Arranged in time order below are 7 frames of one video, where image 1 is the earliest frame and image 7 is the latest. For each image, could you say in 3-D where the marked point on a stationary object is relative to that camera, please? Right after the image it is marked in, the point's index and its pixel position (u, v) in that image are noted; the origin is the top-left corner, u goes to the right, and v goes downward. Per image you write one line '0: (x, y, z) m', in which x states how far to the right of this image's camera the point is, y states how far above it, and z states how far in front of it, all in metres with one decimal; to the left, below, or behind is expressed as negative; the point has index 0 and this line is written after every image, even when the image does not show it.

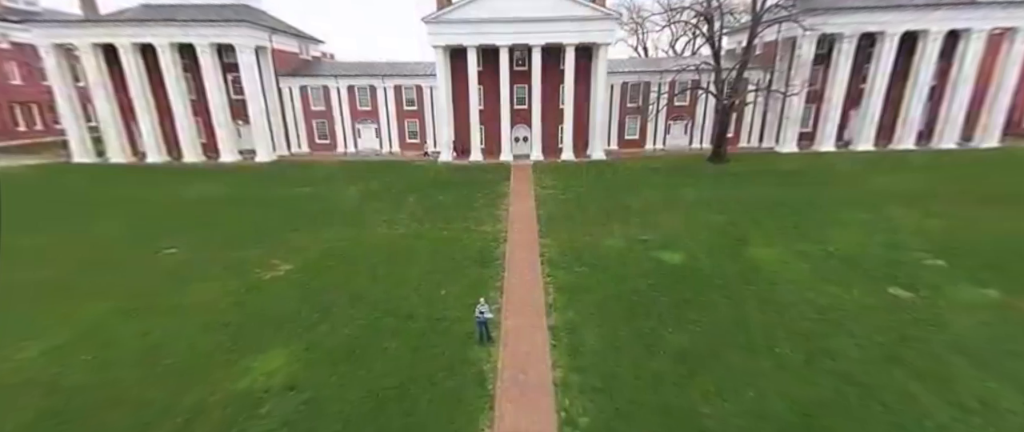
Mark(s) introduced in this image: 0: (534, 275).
0: (+0.8, -2.1, +13.4) m
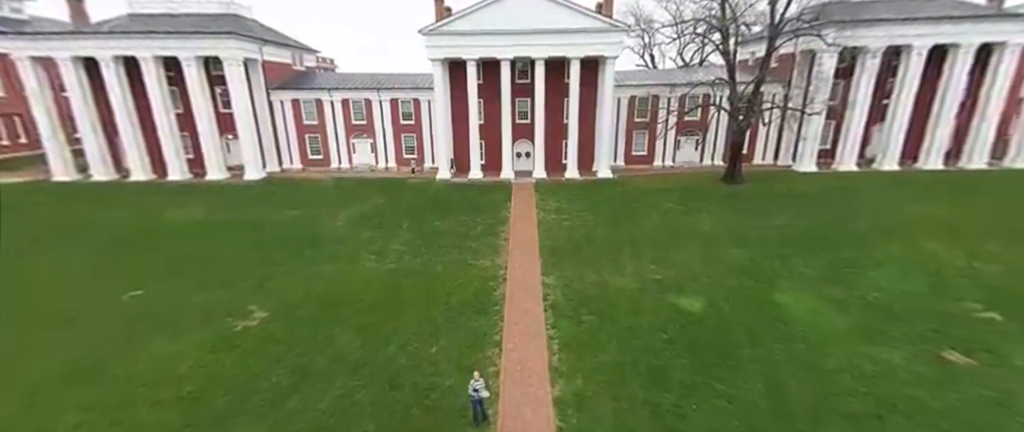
0: (+0.8, -3.5, +11.9) m
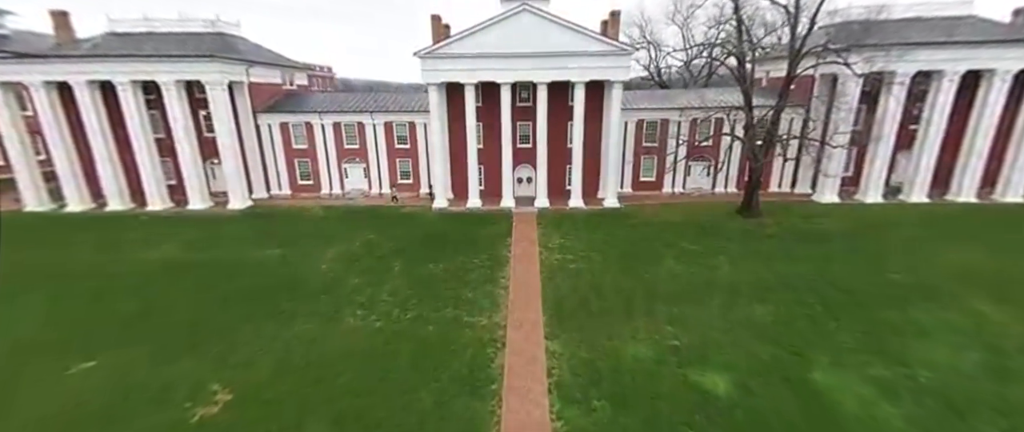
0: (+0.7, -5.4, +10.3) m
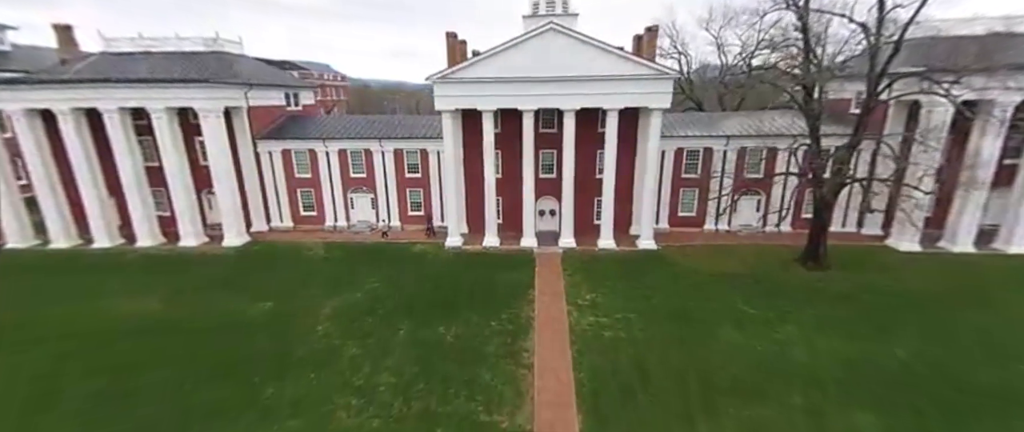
0: (+1.4, -7.7, +7.5) m
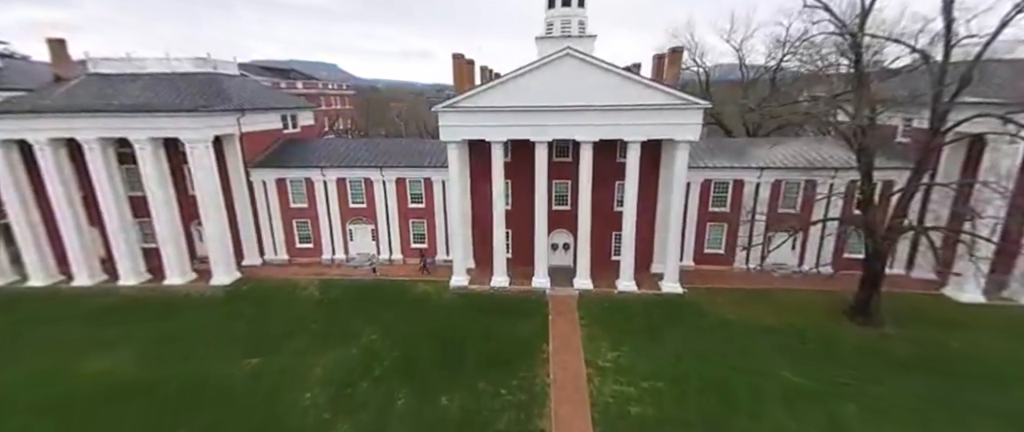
0: (+1.7, -9.7, +5.5) m
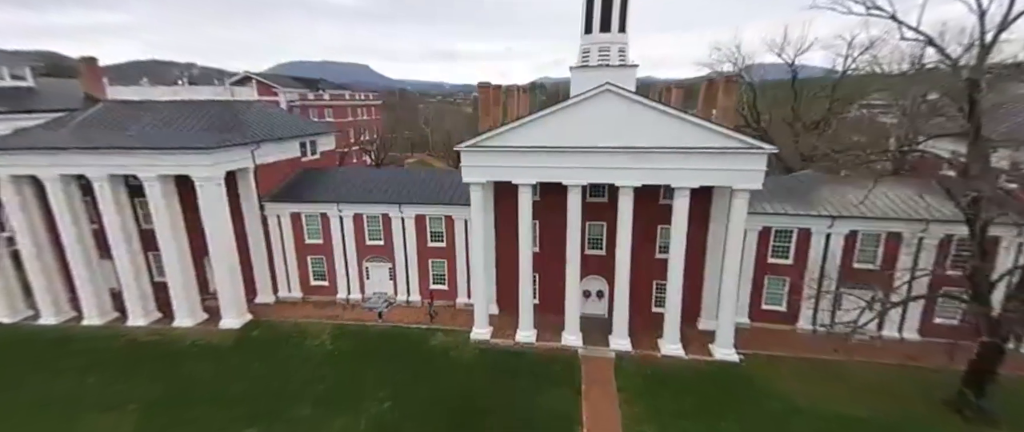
0: (+2.0, -12.0, +3.3) m
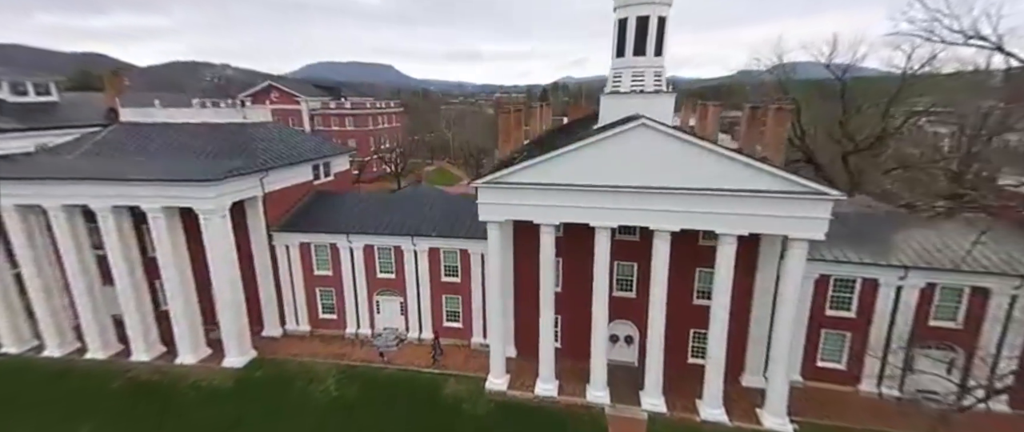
0: (+2.0, -13.7, +1.4) m
